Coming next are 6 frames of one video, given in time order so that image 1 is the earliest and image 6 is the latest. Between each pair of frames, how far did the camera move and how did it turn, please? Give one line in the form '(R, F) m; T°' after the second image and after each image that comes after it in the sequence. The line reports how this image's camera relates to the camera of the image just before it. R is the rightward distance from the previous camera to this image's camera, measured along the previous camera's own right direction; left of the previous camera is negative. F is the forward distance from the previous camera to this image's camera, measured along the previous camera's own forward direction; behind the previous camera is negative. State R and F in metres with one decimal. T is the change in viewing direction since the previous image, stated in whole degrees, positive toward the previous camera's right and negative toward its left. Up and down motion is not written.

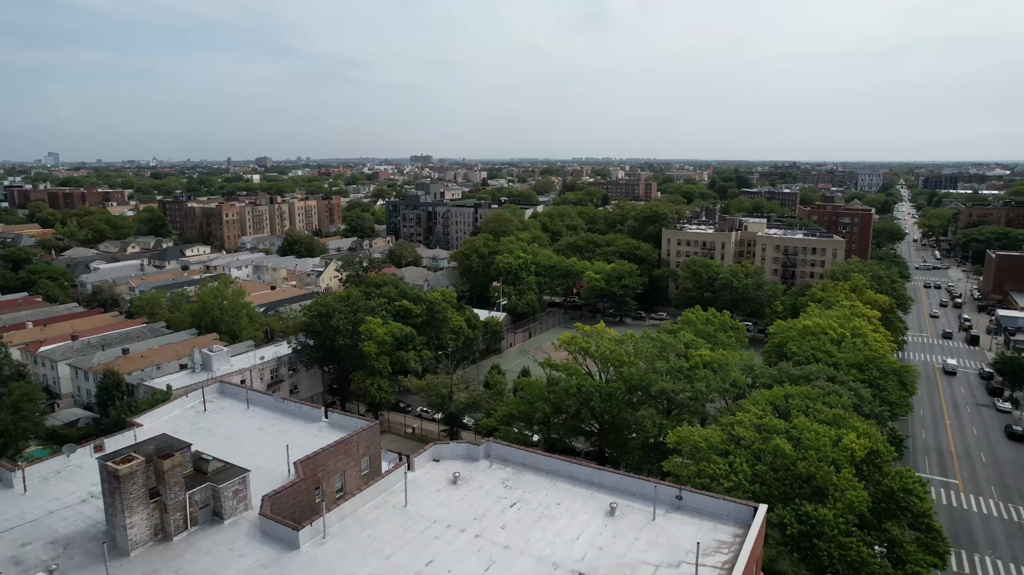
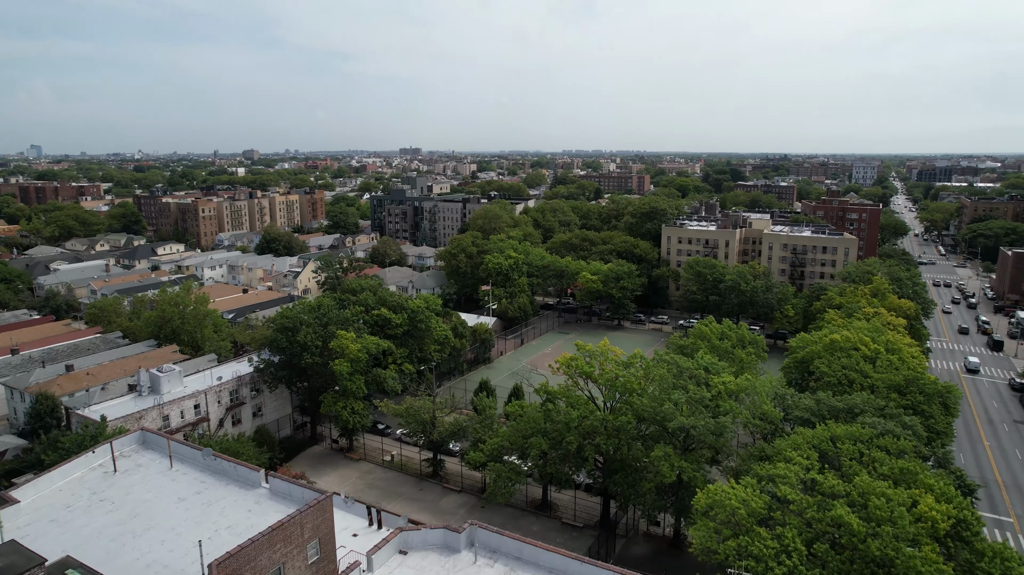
(0.0, +5.0) m; +1°
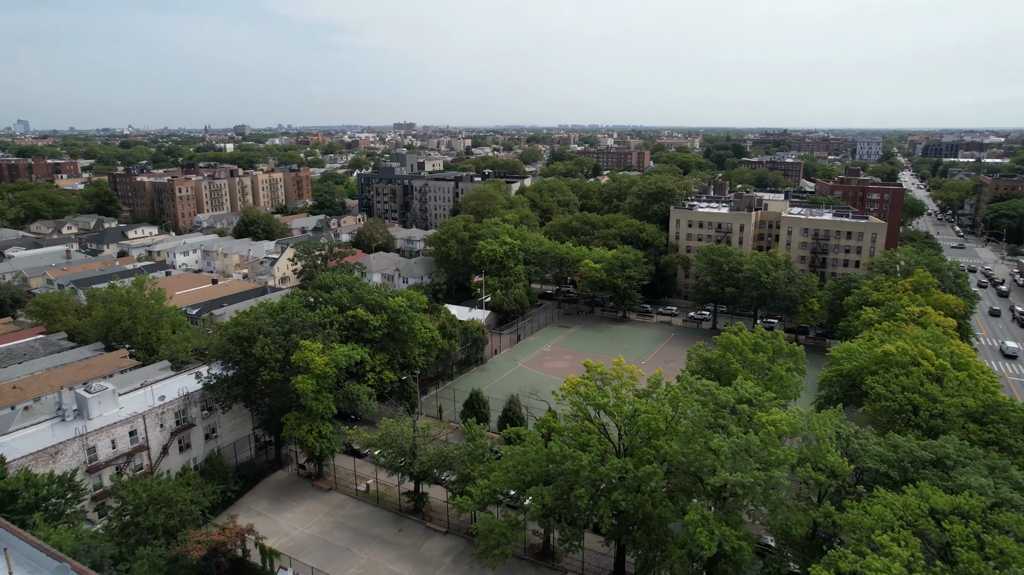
(+0.1, +6.1) m; 0°
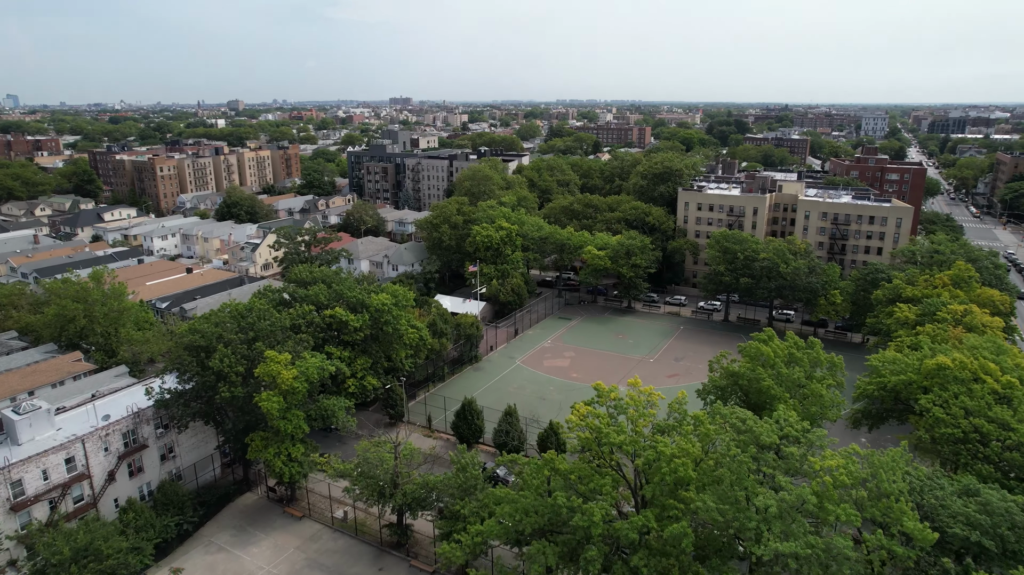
(0.0, +4.4) m; 0°
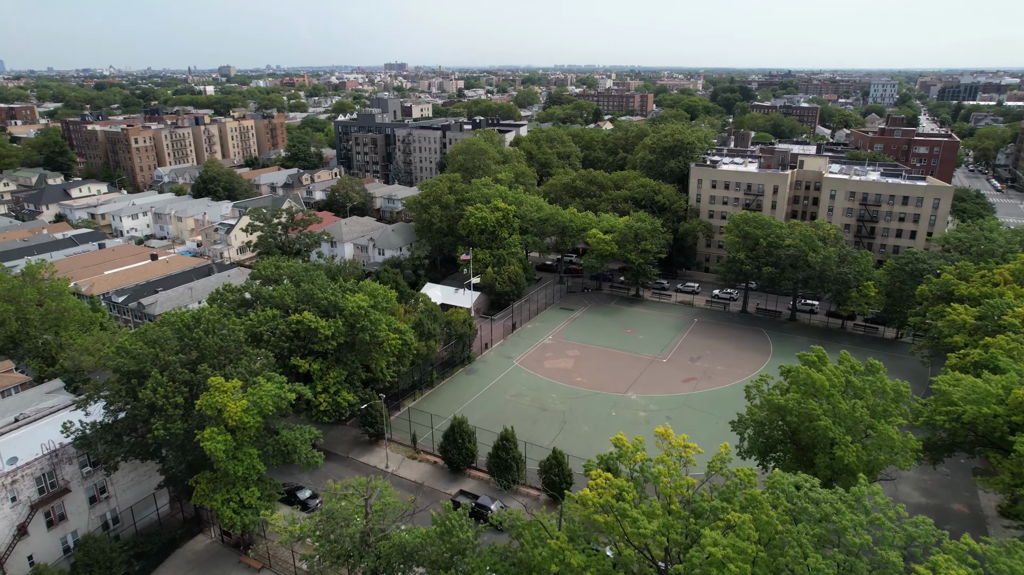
(0.0, +5.3) m; 0°
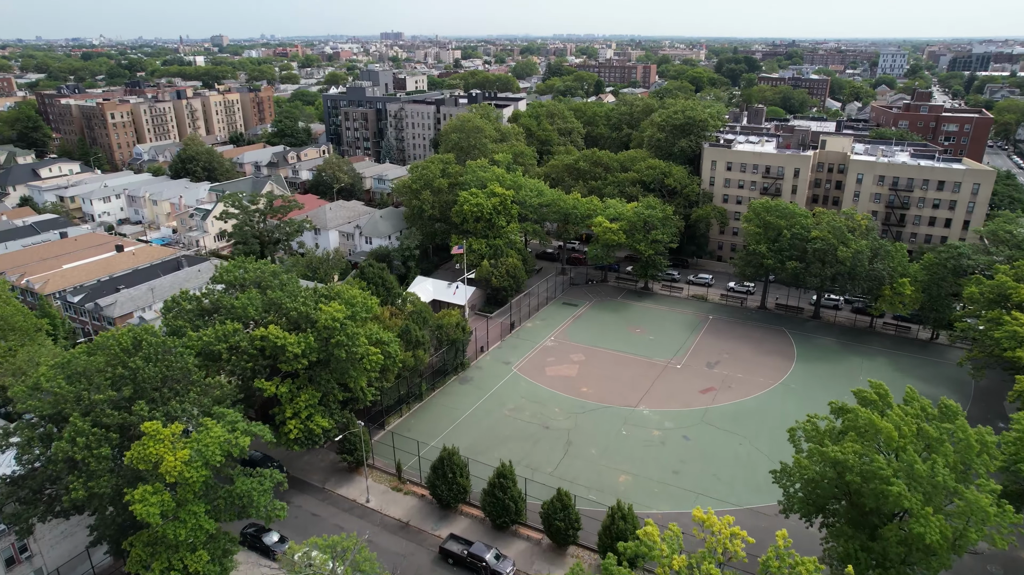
(0.0, +4.4) m; 0°
